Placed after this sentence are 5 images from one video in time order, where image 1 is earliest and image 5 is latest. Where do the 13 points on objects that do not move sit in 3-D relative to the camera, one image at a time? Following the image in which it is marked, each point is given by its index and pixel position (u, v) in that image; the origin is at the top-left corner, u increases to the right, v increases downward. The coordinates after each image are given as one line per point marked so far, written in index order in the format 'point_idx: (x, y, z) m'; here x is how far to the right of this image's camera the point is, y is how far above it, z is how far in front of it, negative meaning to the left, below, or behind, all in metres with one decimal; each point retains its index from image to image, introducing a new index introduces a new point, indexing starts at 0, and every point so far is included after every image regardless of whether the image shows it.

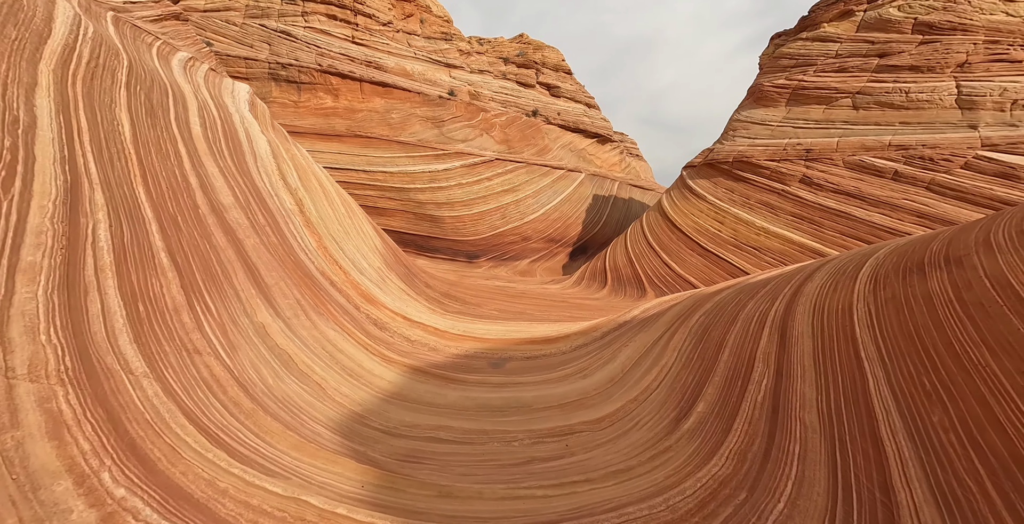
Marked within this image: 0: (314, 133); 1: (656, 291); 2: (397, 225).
0: (-4.3, +2.8, +10.7) m
1: (+3.4, -0.7, +11.4) m
2: (-2.6, +0.8, +11.4) m
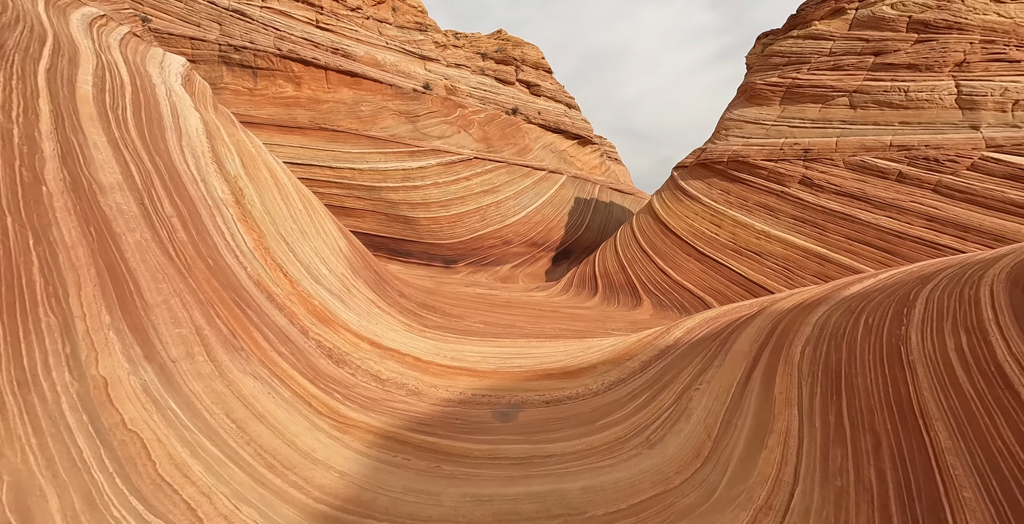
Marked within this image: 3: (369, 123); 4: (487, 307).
0: (-4.6, +2.7, +9.7) m
1: (+3.0, -0.8, +10.7) m
2: (-3.0, +0.7, +10.4) m
3: (-3.1, +3.0, +11.0) m
4: (-0.4, -0.7, +7.7) m
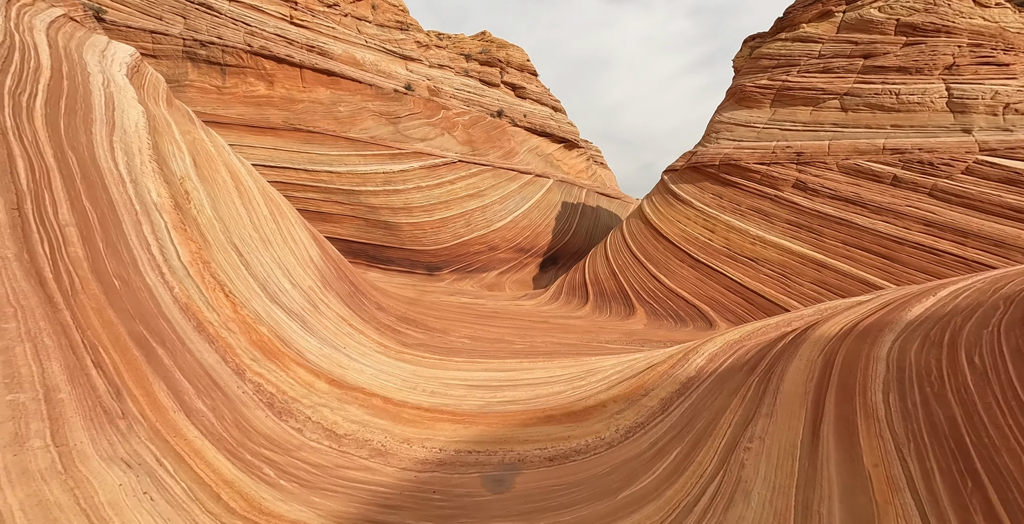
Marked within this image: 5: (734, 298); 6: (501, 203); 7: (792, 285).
0: (-4.9, +2.5, +9.1) m
1: (+2.7, -0.9, +10.3) m
2: (-3.3, +0.5, +9.9) m
3: (-3.4, +2.9, +10.5) m
4: (-0.6, -0.8, +7.2) m
5: (+4.1, -0.7, +9.4) m
6: (-0.3, +1.5, +12.9) m
7: (+4.9, -0.4, +8.9) m
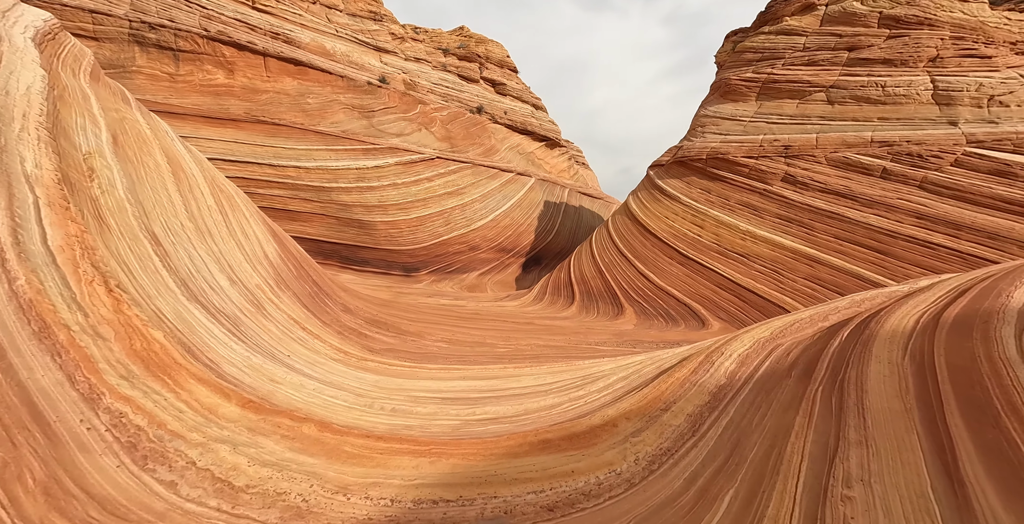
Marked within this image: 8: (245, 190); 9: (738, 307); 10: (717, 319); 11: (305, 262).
0: (-5.2, +2.5, +8.4) m
1: (+2.4, -0.9, +9.9) m
2: (-3.6, +0.5, +9.2) m
3: (-3.8, +2.8, +9.8) m
4: (-0.8, -0.8, +6.7) m
5: (+3.8, -0.6, +9.0) m
6: (-0.7, +1.5, +12.4) m
7: (+4.6, -0.3, +8.6) m
8: (-4.6, +1.2, +8.6) m
9: (+3.9, -0.8, +8.8) m
10: (+3.6, -1.0, +8.8) m
11: (-2.4, 0.0, +5.8) m
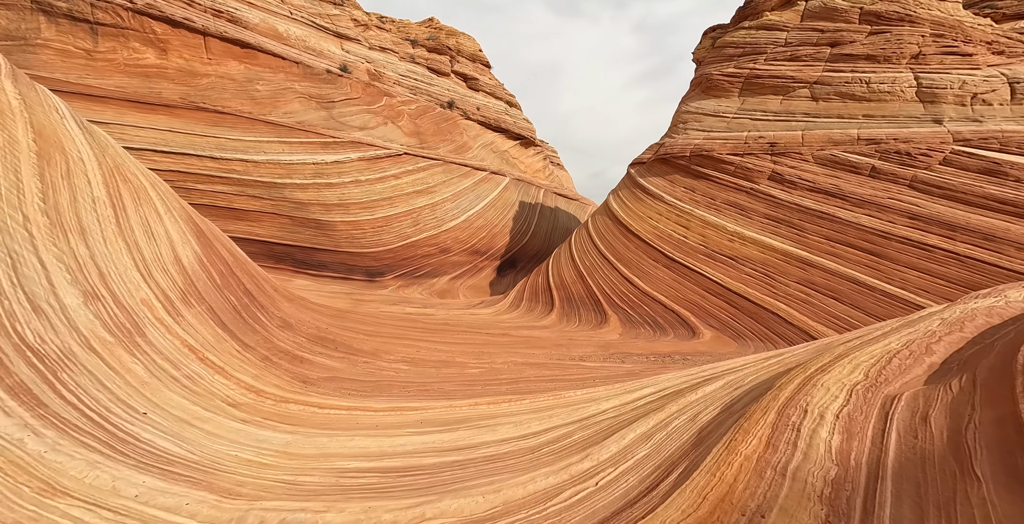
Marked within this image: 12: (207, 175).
0: (-5.6, +2.4, +7.4) m
1: (+1.9, -0.9, +9.2) m
2: (-4.1, +0.4, +8.3) m
3: (-4.3, +2.8, +8.9) m
4: (-1.1, -0.8, +5.8) m
5: (+3.4, -0.7, +8.4) m
6: (-1.4, +1.4, +11.5) m
7: (+4.2, -0.4, +8.0) m
8: (-5.0, +1.2, +7.6) m
9: (+3.5, -0.8, +8.2) m
10: (+3.2, -1.0, +8.2) m
11: (-2.7, -0.1, +4.9) m
12: (-4.6, +1.3, +7.7) m
